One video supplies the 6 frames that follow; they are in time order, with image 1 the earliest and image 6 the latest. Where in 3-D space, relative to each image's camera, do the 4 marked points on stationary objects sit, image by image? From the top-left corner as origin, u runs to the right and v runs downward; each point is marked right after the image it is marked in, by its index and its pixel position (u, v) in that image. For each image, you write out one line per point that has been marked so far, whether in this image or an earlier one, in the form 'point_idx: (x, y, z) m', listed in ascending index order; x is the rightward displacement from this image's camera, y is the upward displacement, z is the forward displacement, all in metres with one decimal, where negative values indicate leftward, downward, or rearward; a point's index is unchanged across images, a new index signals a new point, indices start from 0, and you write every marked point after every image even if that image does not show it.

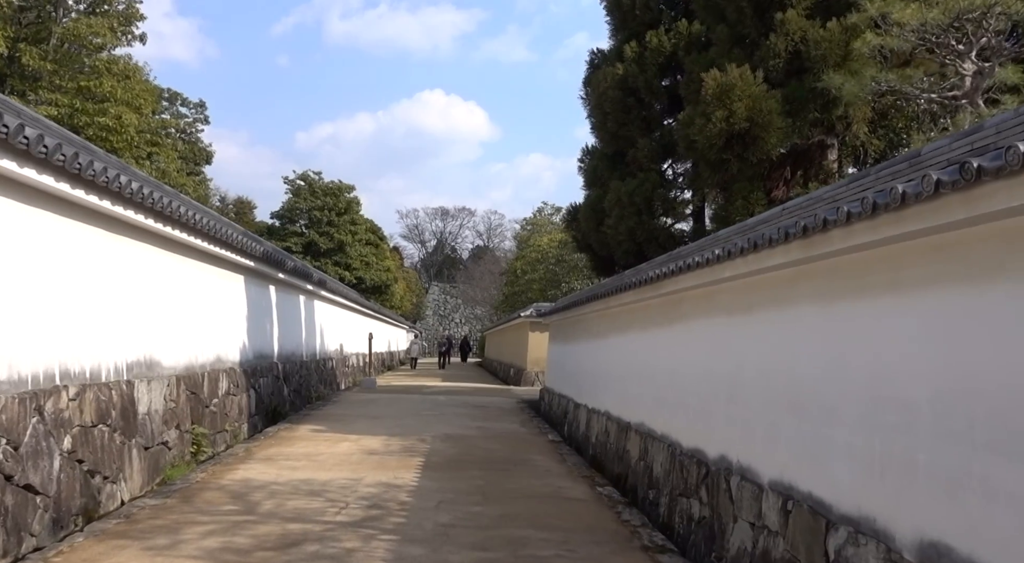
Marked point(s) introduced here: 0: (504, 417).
0: (-0.1, -1.8, +13.1) m
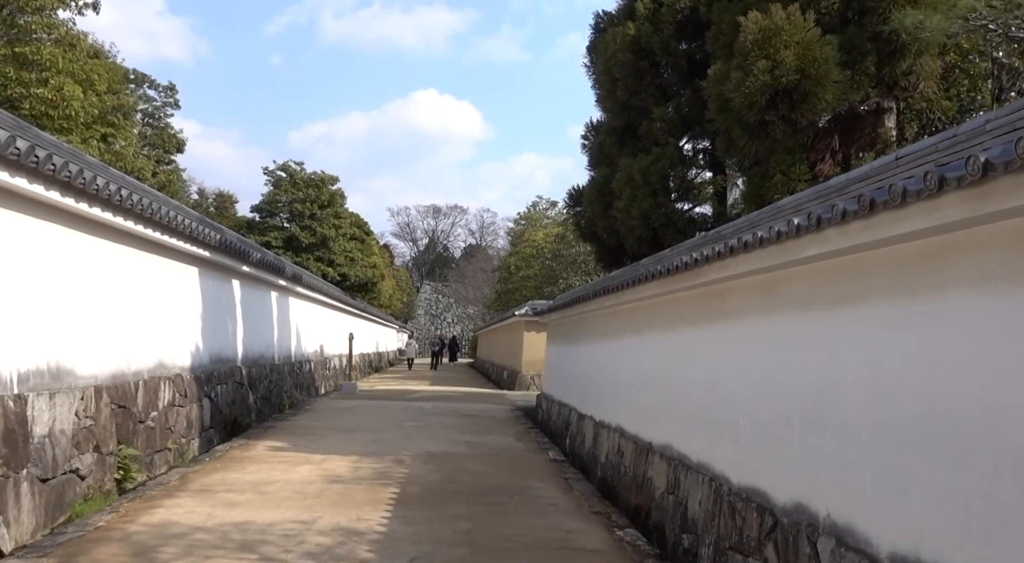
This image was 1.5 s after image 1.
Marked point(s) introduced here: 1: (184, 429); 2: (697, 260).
0: (-0.2, -1.8, +11.5) m
1: (-3.2, -1.4, +9.3) m
2: (+1.0, +0.1, +5.4) m
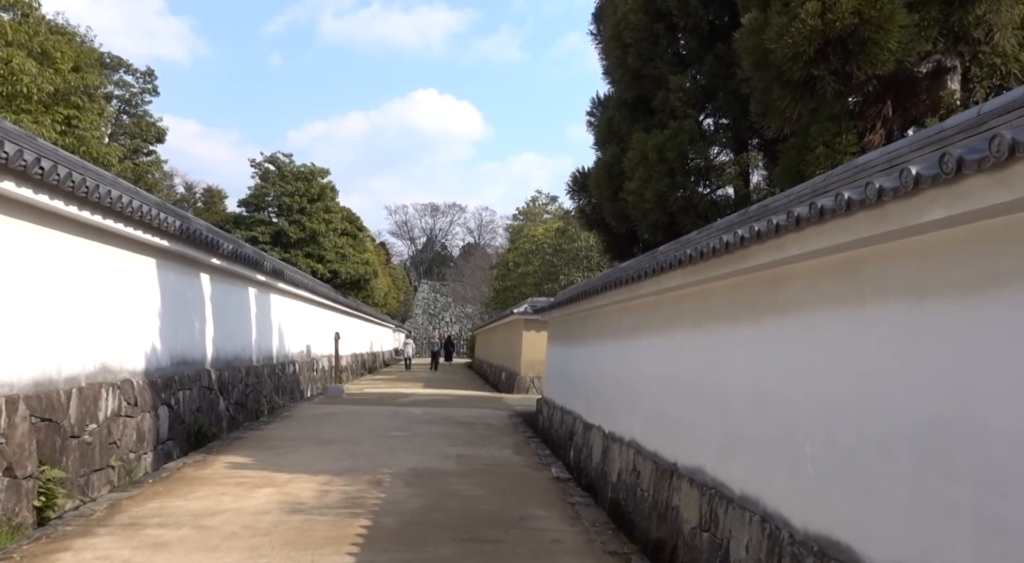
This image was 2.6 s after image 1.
0: (-0.2, -1.7, +10.3) m
1: (-3.2, -1.4, +8.1) m
2: (+1.0, +0.2, +4.2) m
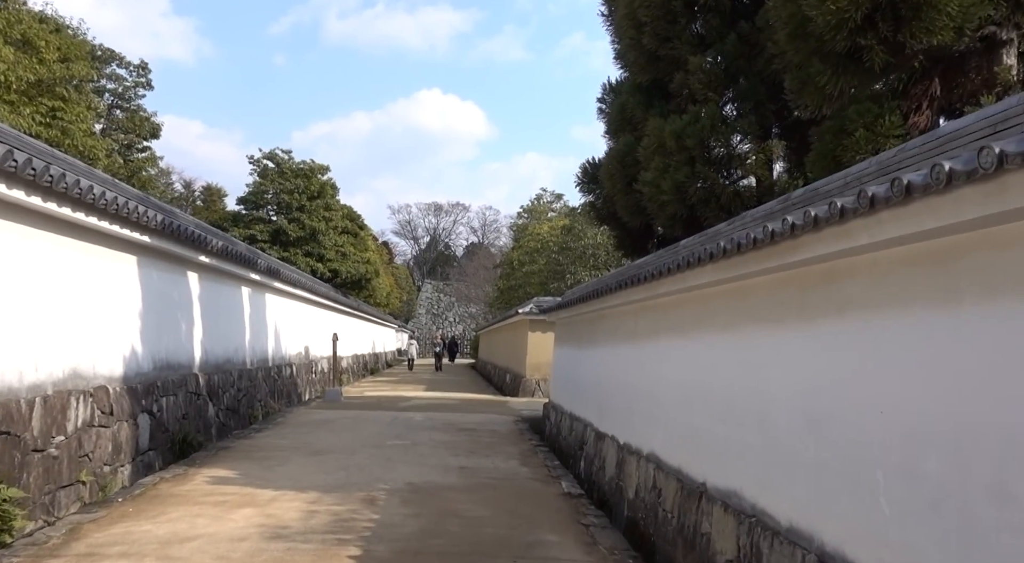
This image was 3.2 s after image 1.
0: (-0.1, -1.7, +9.7) m
1: (-3.2, -1.3, +7.5) m
2: (+1.1, +0.2, +3.6) m
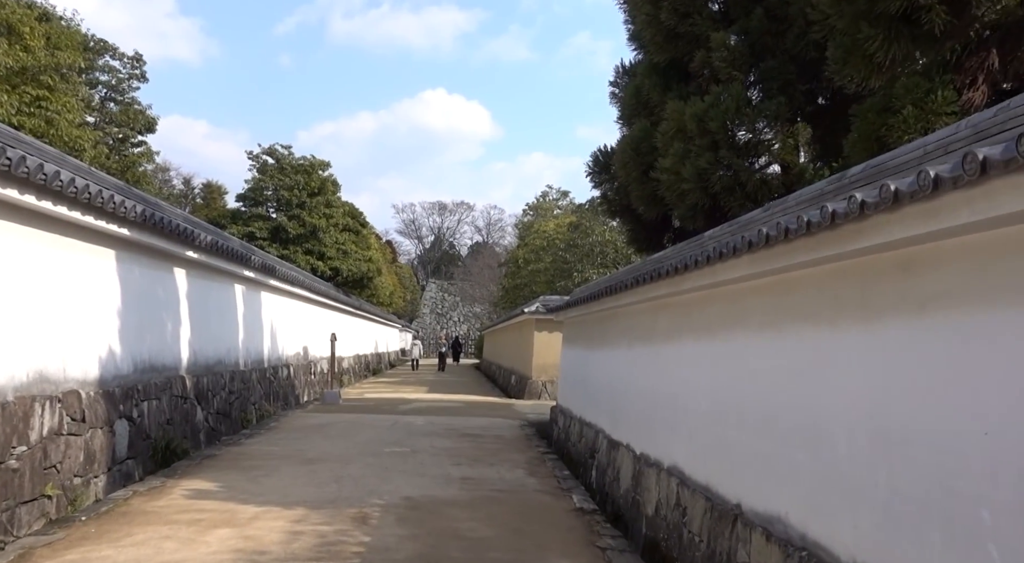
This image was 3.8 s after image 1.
0: (-0.1, -1.6, +9.1) m
1: (-3.1, -1.3, +6.9) m
2: (+1.1, +0.2, +3.0) m
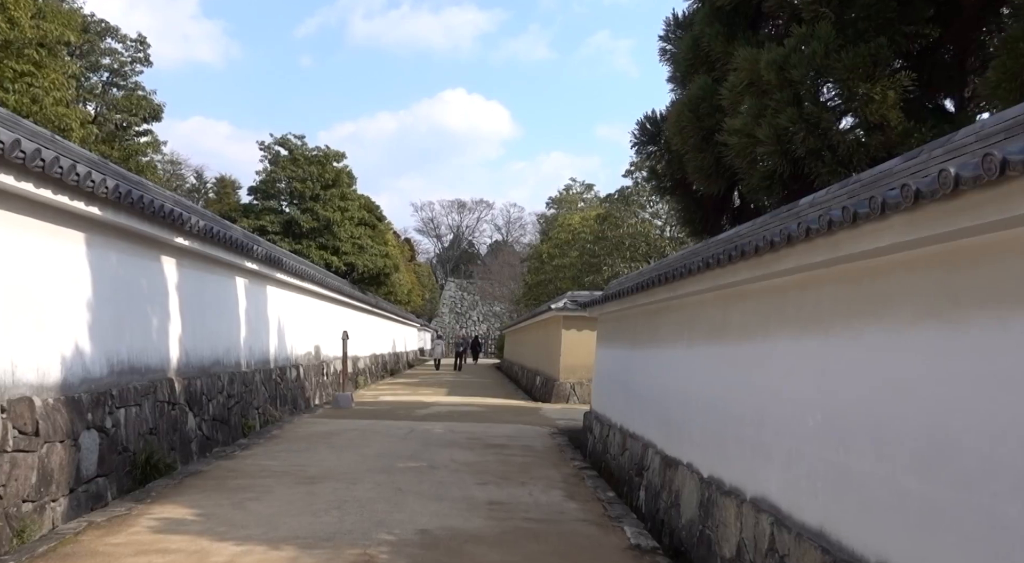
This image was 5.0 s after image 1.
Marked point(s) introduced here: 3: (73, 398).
0: (+0.2, -1.6, +7.8) m
1: (-2.9, -1.2, +5.7) m
2: (+1.2, +0.3, +1.7) m
3: (-3.0, -0.8, +6.5) m
